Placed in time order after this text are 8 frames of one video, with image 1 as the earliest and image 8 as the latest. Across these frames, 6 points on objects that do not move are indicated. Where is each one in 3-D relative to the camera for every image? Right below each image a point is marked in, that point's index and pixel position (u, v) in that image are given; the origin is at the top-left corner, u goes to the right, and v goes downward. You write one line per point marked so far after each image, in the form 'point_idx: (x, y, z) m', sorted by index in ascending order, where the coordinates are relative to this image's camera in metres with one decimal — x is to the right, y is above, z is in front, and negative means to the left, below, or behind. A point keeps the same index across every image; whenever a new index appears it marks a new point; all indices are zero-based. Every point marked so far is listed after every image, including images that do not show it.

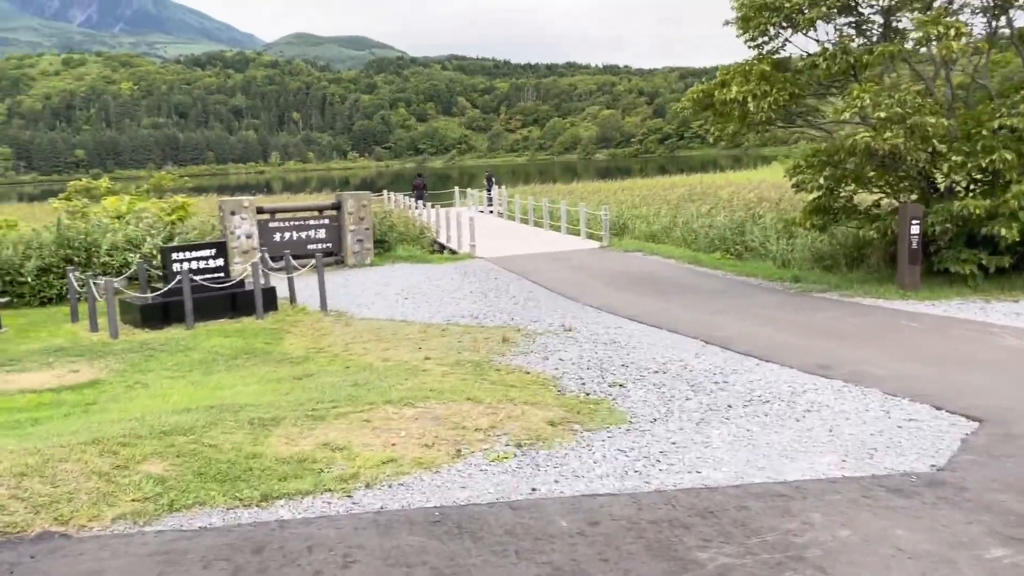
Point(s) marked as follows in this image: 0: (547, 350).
0: (+0.4, -0.6, +8.7) m
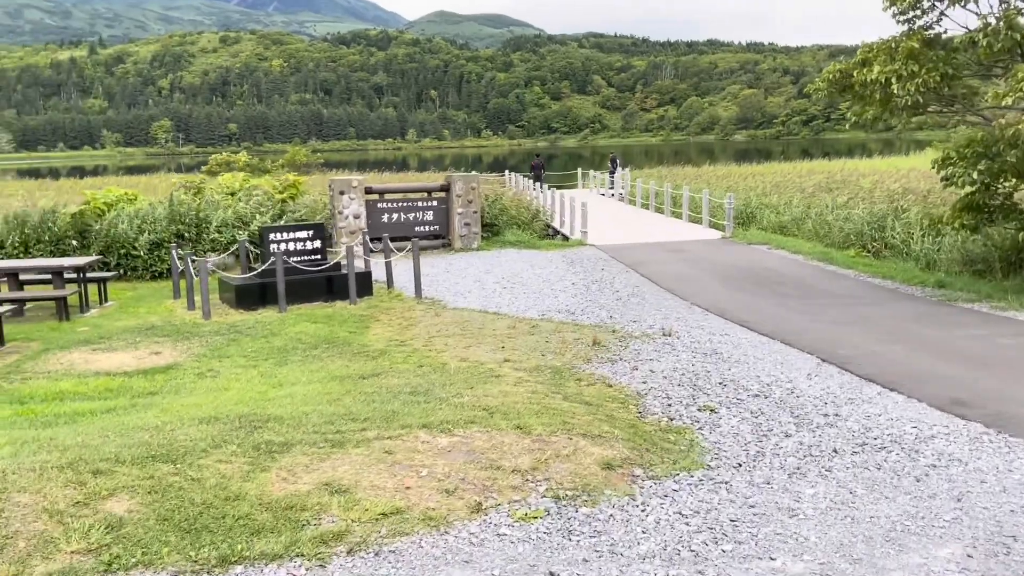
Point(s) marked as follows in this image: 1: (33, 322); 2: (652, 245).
0: (+1.2, -0.7, +7.9) m
1: (-5.9, -0.4, +10.6) m
2: (+2.9, +0.9, +18.0) m
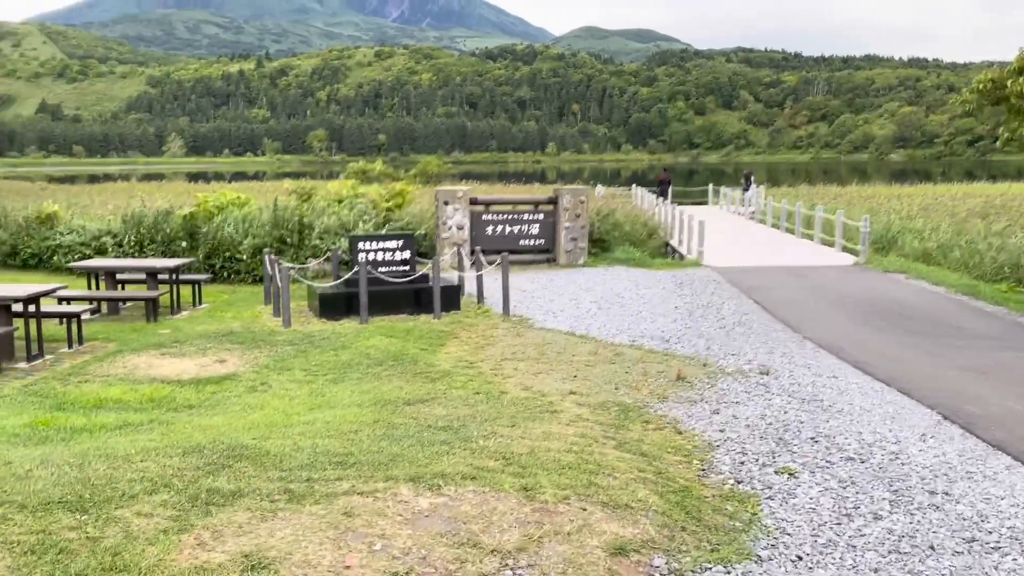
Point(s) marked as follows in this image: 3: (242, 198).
0: (+1.7, -0.9, +6.9) m
1: (-4.8, -0.4, +10.6) m
2: (+5.0, +0.4, +16.6) m
3: (-5.0, +1.7, +16.1) m
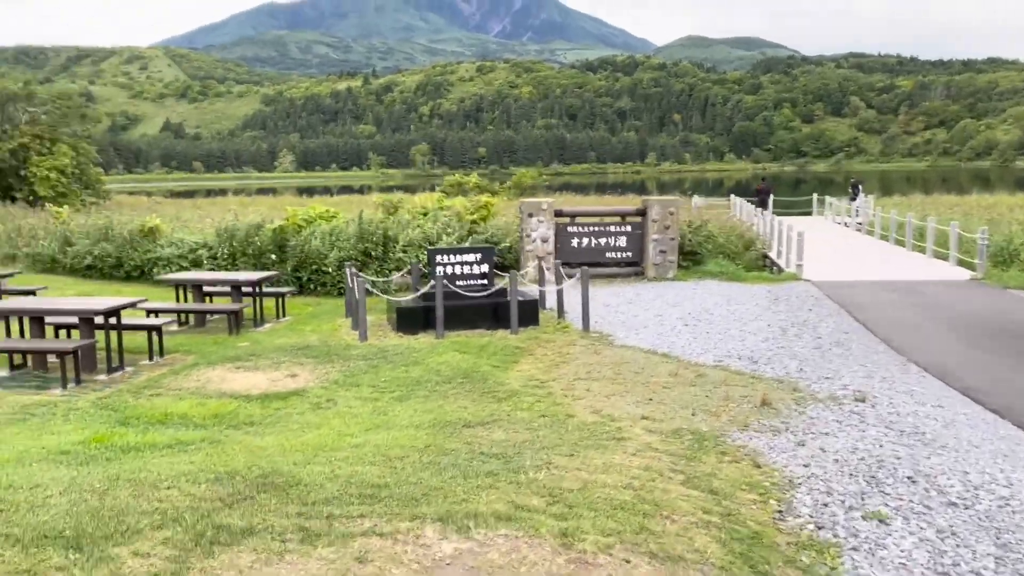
0: (+2.2, -1.1, +6.4) m
1: (-3.8, -0.6, +10.8) m
2: (+6.6, +0.1, +15.6) m
3: (-3.4, +1.4, +16.3) m
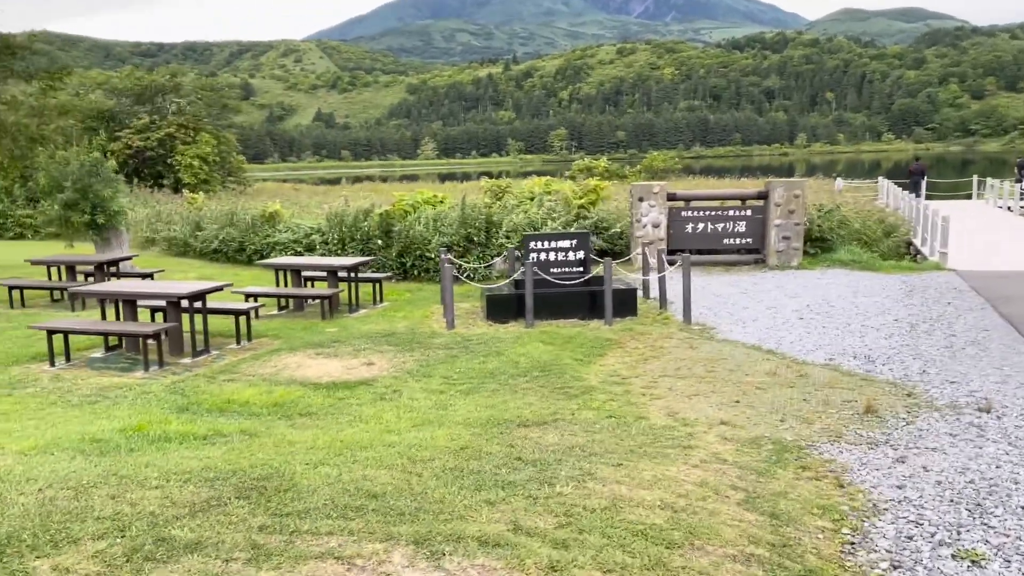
0: (+2.6, -1.0, +5.5) m
1: (-2.7, -0.4, +10.9) m
2: (+8.4, +0.2, +14.0) m
3: (-1.4, +1.7, +16.2) m
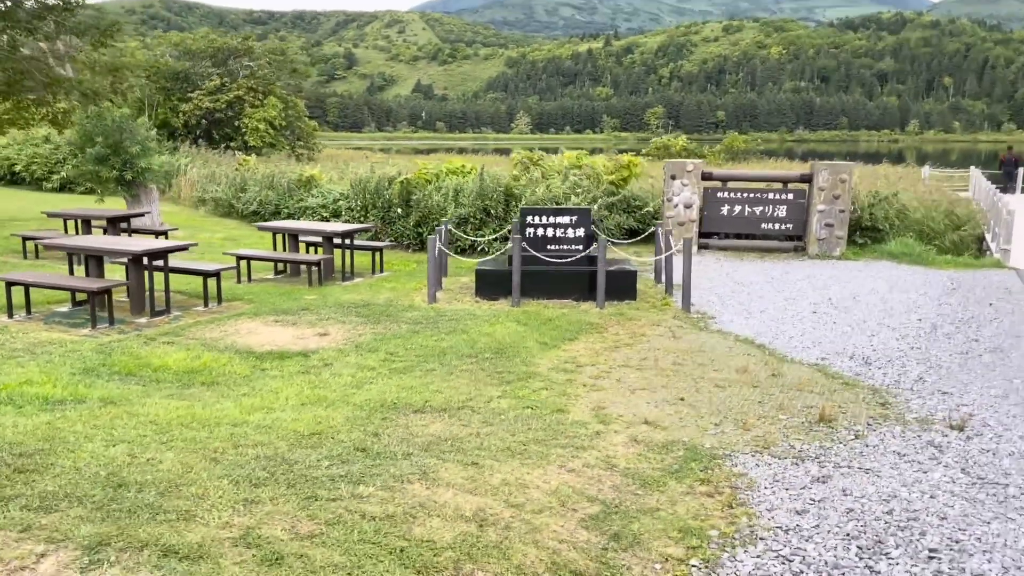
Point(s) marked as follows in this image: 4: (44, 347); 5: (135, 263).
0: (+1.9, -1.0, +4.8) m
1: (-2.8, 0.0, +10.6) m
2: (+8.6, +0.2, +12.6) m
3: (-0.9, +2.2, +15.7) m
4: (-3.7, -0.5, +6.9) m
5: (-3.7, +0.2, +8.5) m
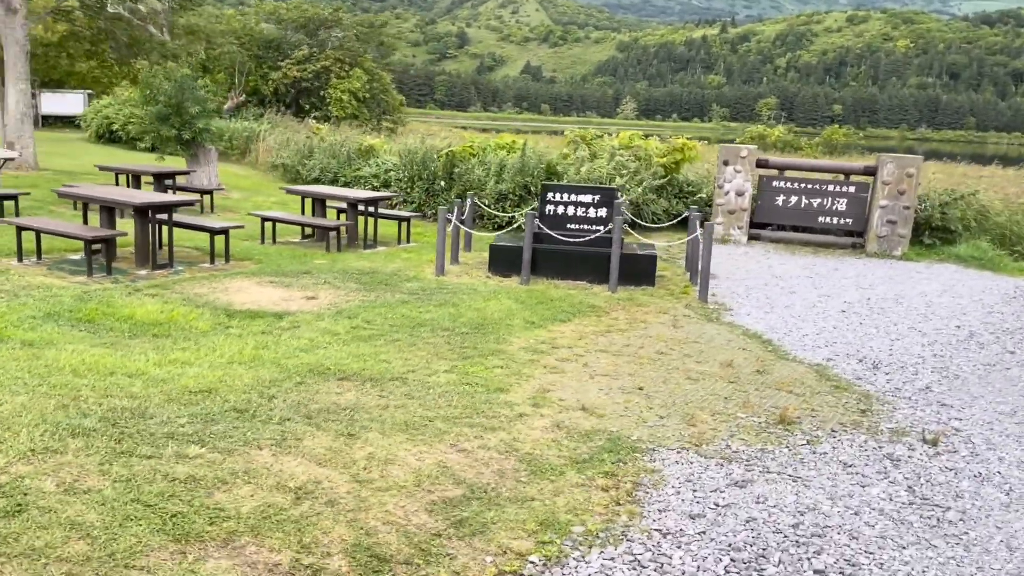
0: (+1.4, -0.9, +4.4) m
1: (-2.6, +0.5, +10.6) m
2: (+8.9, -0.1, +11.4) m
3: (0.0, +2.6, +15.4) m
4: (-4.0, 0.0, +7.1) m
5: (-3.7, +0.7, +8.6) m
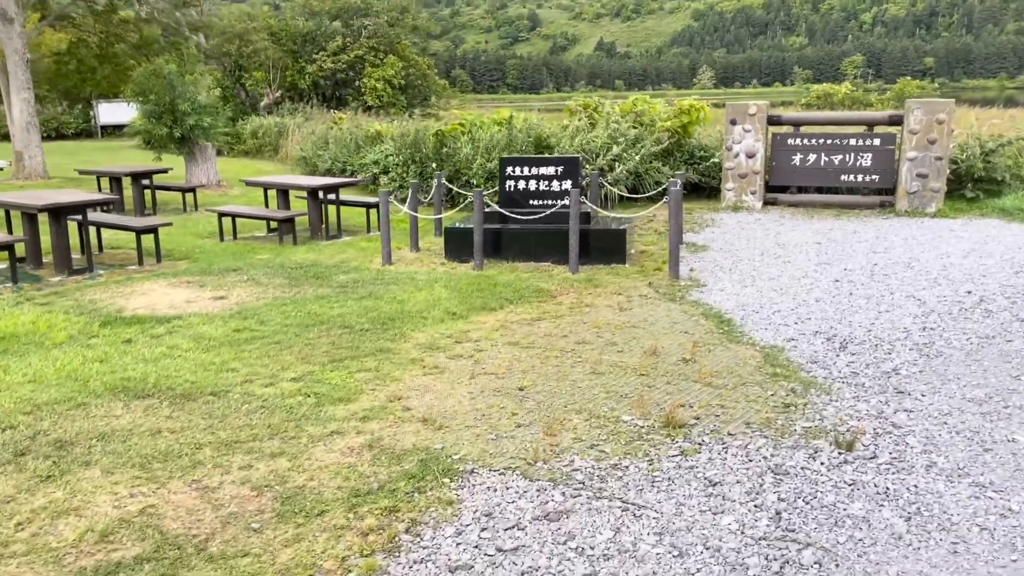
0: (+0.5, -0.8, +3.5) m
1: (-3.0, +0.5, +10.0) m
2: (+8.6, +0.5, +9.8) m
3: (-0.1, +2.9, +14.5) m
4: (-4.7, -0.2, +6.6) m
5: (-4.3, +0.6, +8.1) m
